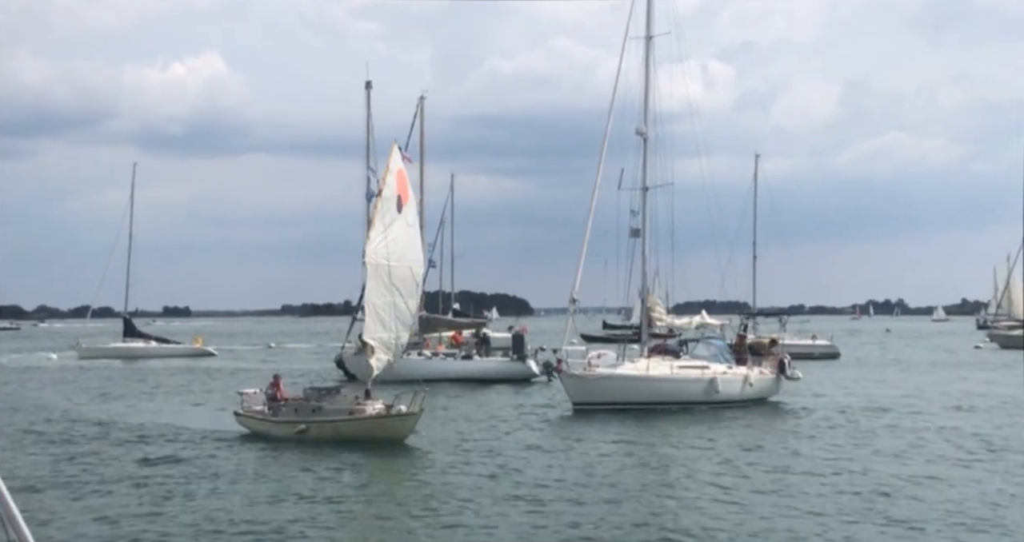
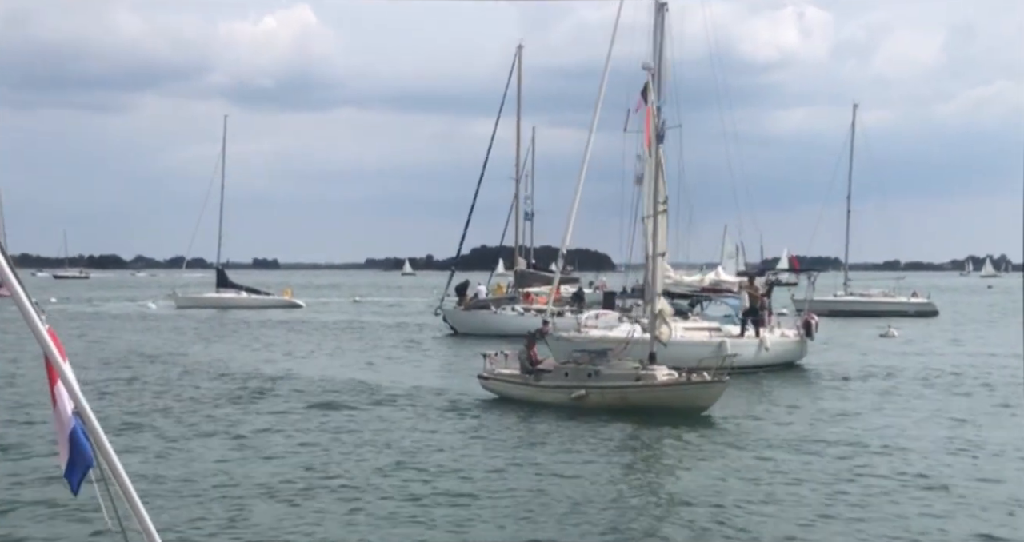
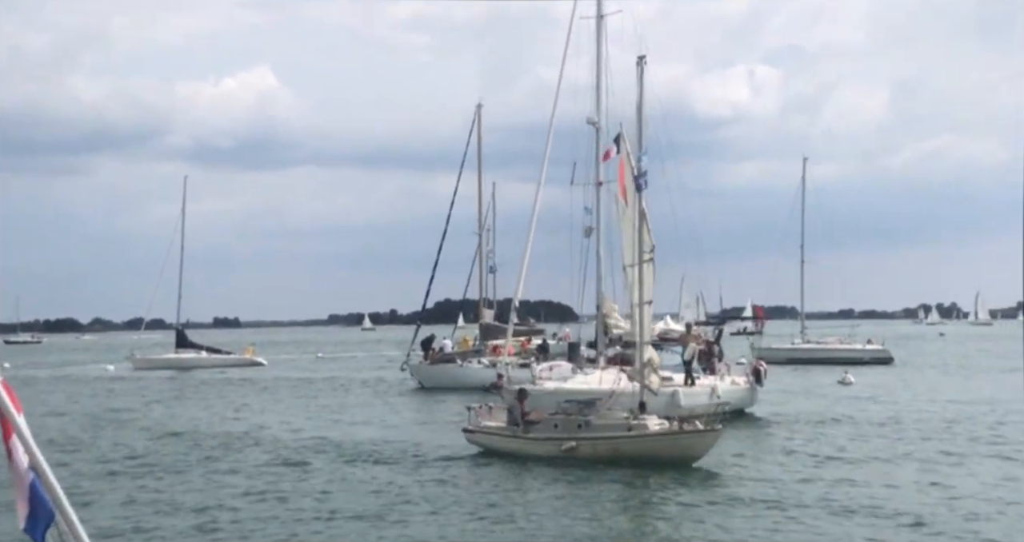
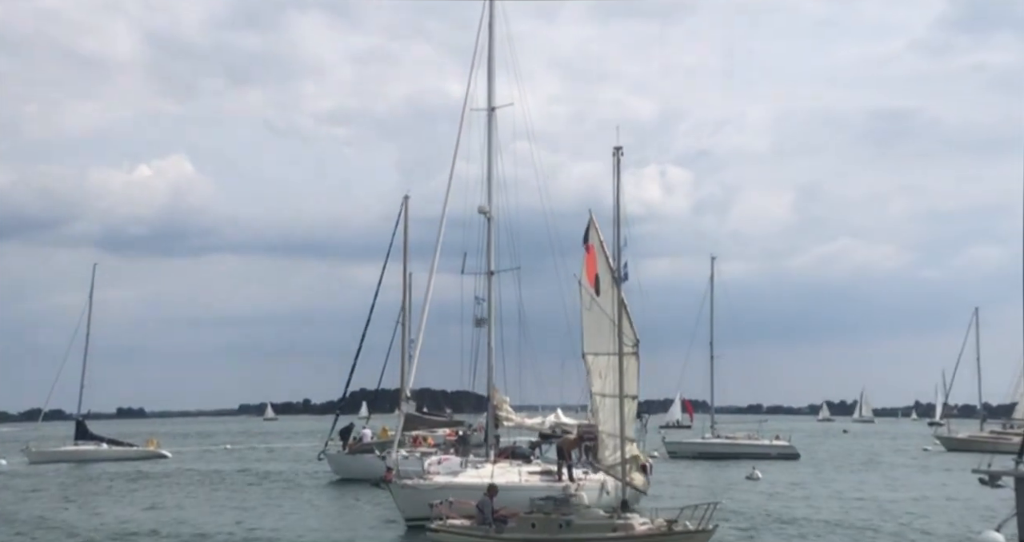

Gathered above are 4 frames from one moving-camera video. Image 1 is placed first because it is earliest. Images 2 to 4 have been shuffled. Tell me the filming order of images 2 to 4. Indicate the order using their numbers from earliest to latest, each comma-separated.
2, 3, 4
